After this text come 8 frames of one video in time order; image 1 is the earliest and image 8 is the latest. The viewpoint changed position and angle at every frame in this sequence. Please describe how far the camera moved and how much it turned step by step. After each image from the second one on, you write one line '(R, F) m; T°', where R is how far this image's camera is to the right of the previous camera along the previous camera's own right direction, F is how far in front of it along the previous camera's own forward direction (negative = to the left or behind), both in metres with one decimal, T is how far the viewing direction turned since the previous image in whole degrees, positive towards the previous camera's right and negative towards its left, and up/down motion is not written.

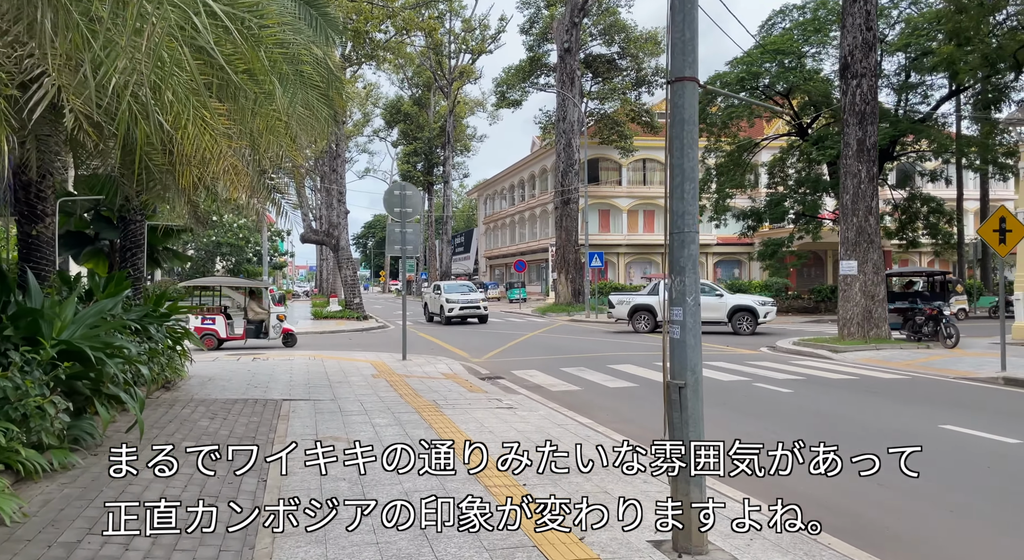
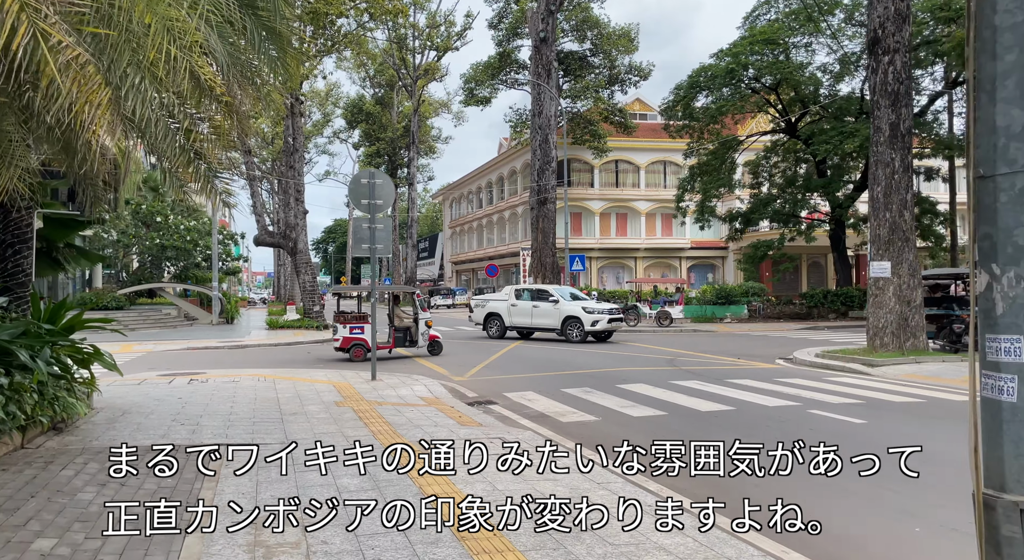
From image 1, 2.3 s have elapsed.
(-0.5, +2.3) m; +3°
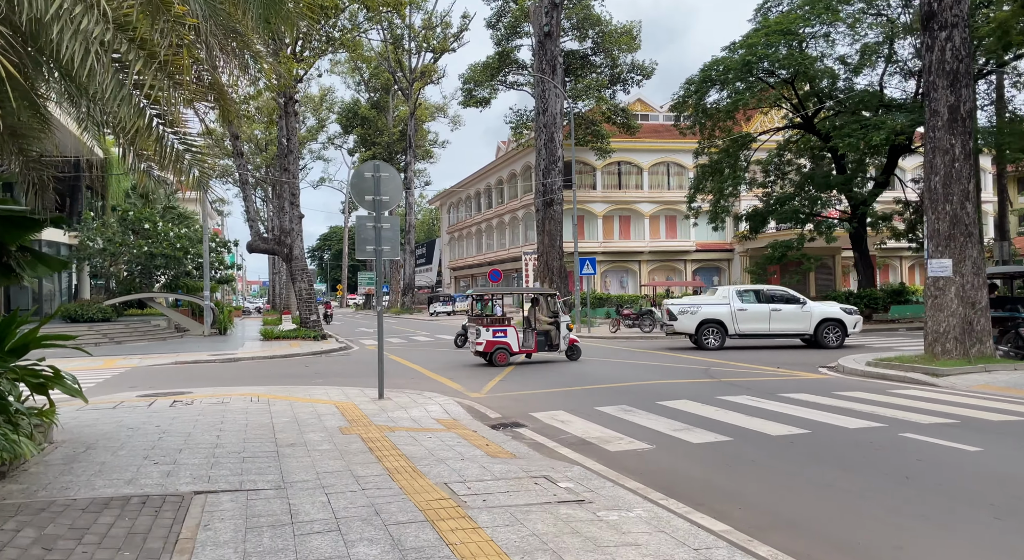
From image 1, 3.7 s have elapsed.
(-0.5, +1.5) m; 0°
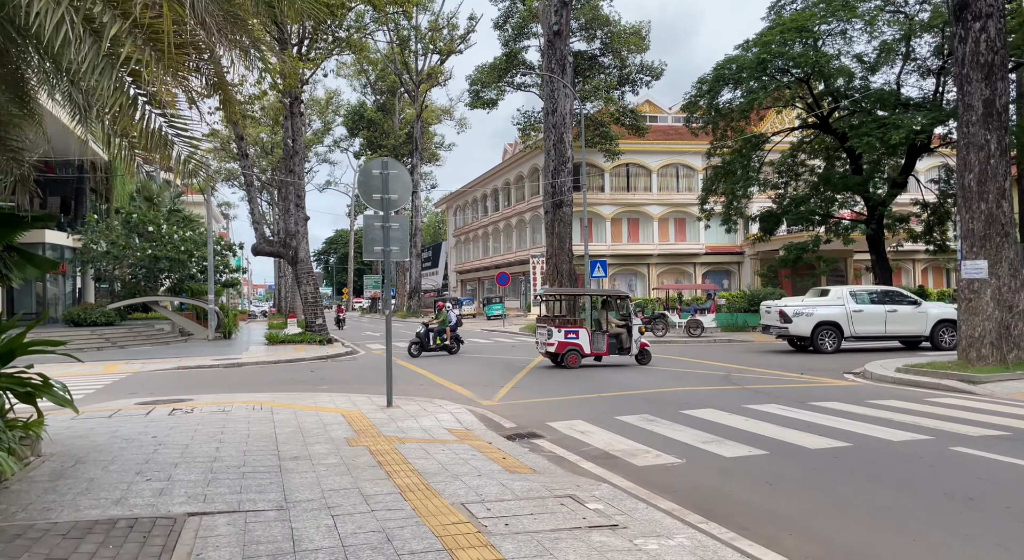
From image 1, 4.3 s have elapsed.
(-0.1, +0.5) m; 0°
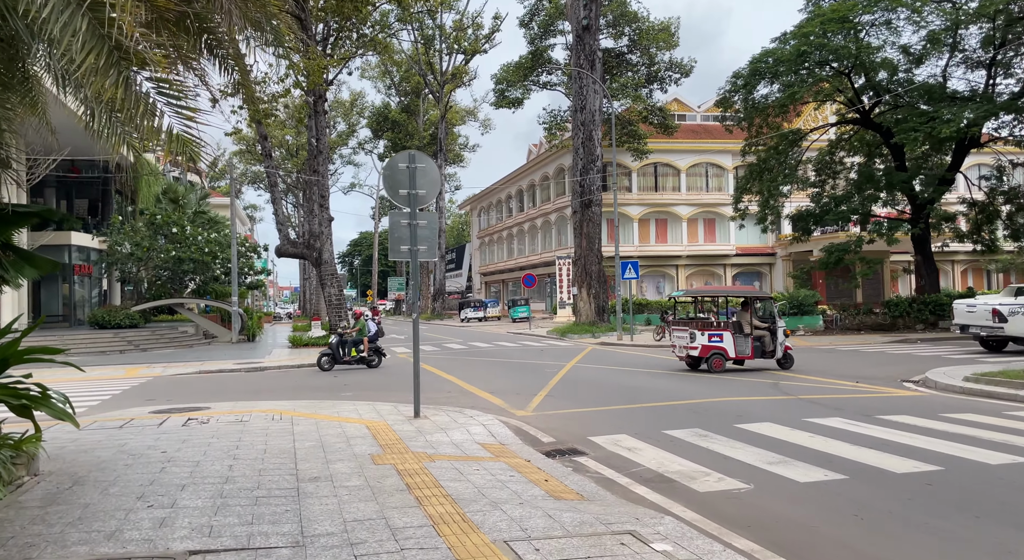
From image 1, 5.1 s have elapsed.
(-0.2, +0.8) m; -2°
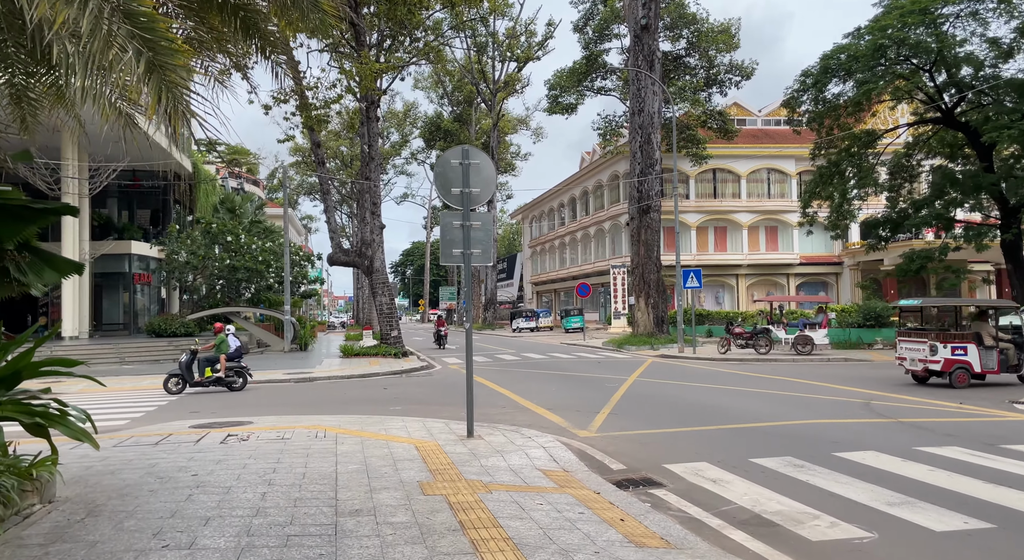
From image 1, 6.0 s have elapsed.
(-0.2, +0.9) m; -4°
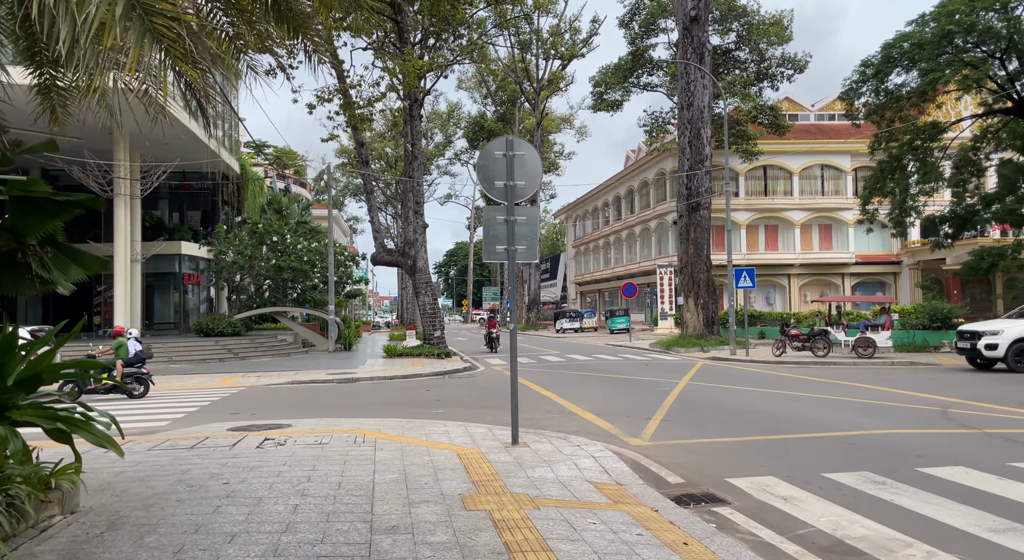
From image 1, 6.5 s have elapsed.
(-0.1, +0.5) m; -3°
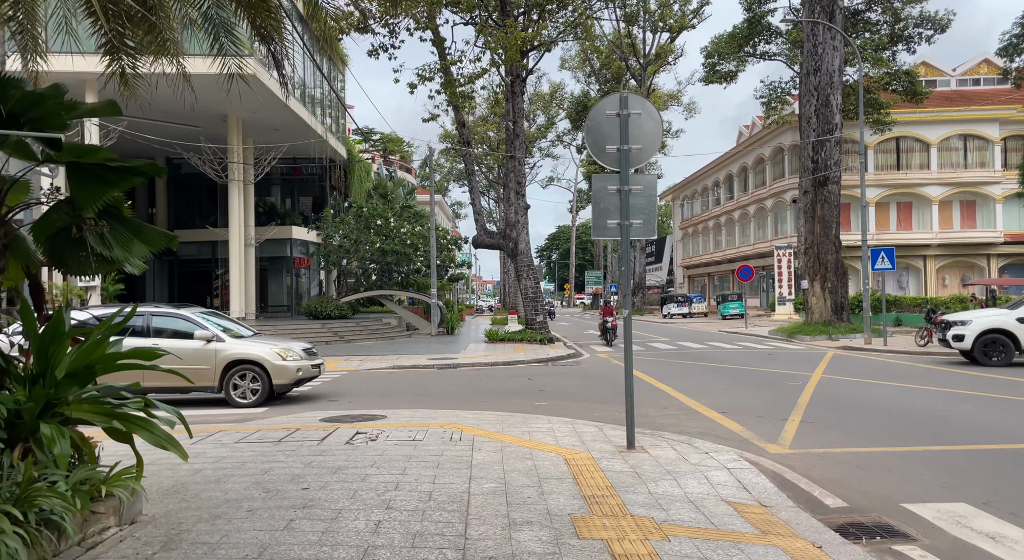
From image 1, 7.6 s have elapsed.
(-0.1, +1.1) m; -8°
